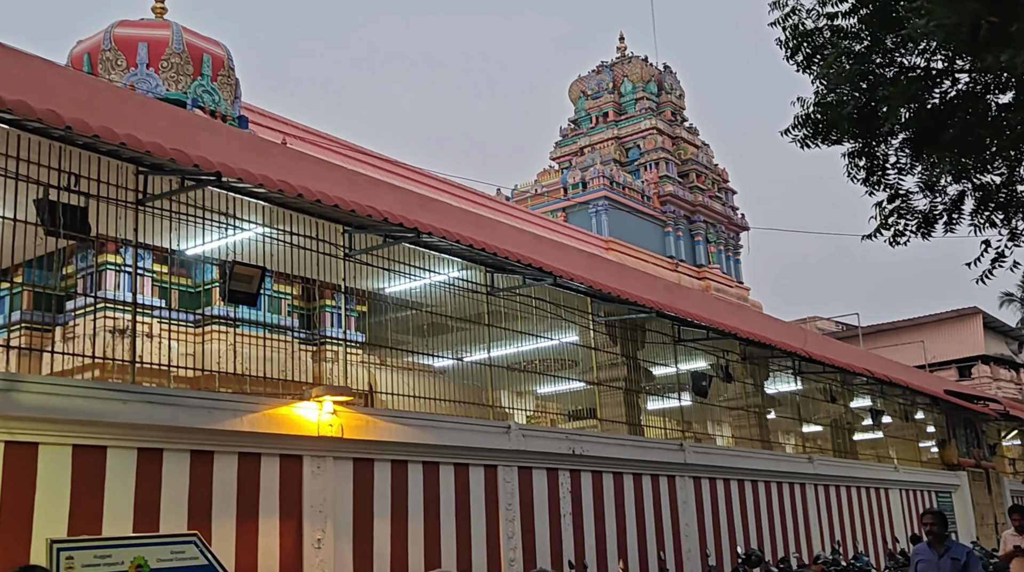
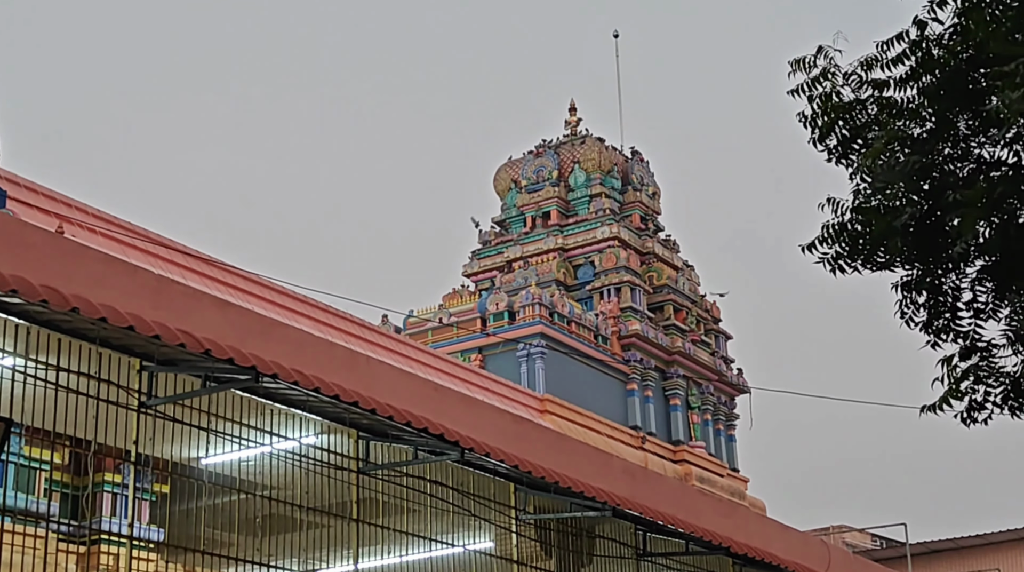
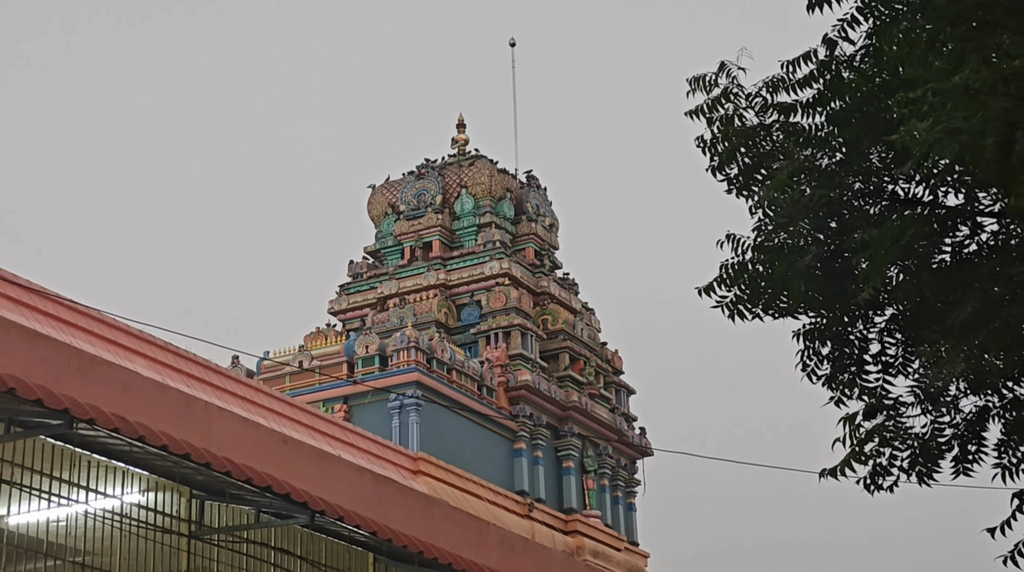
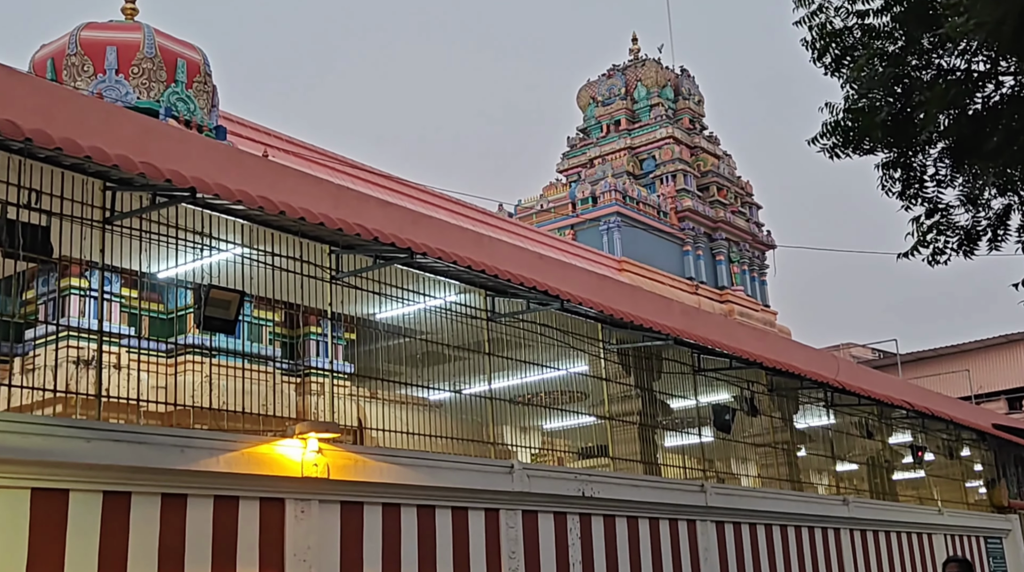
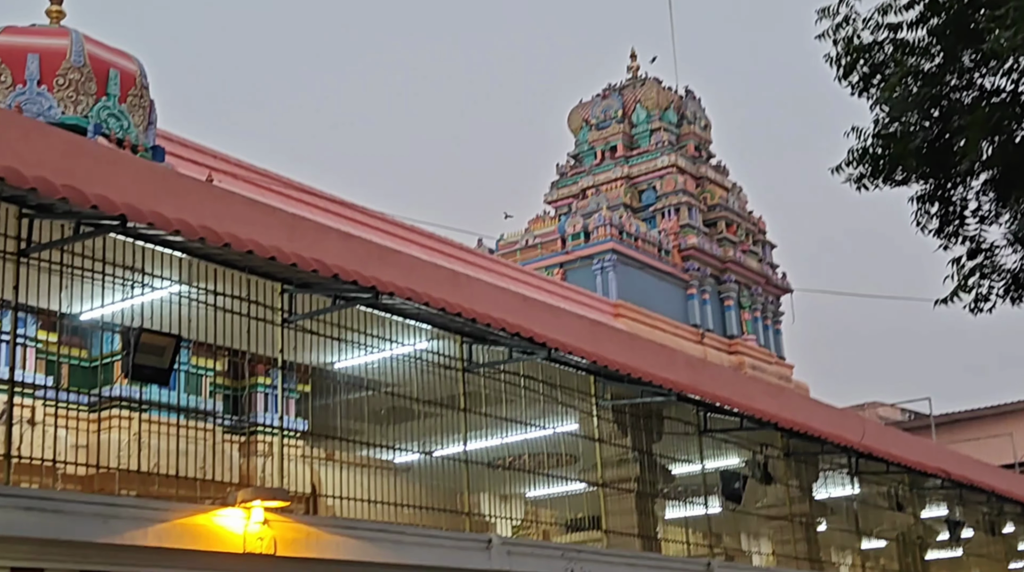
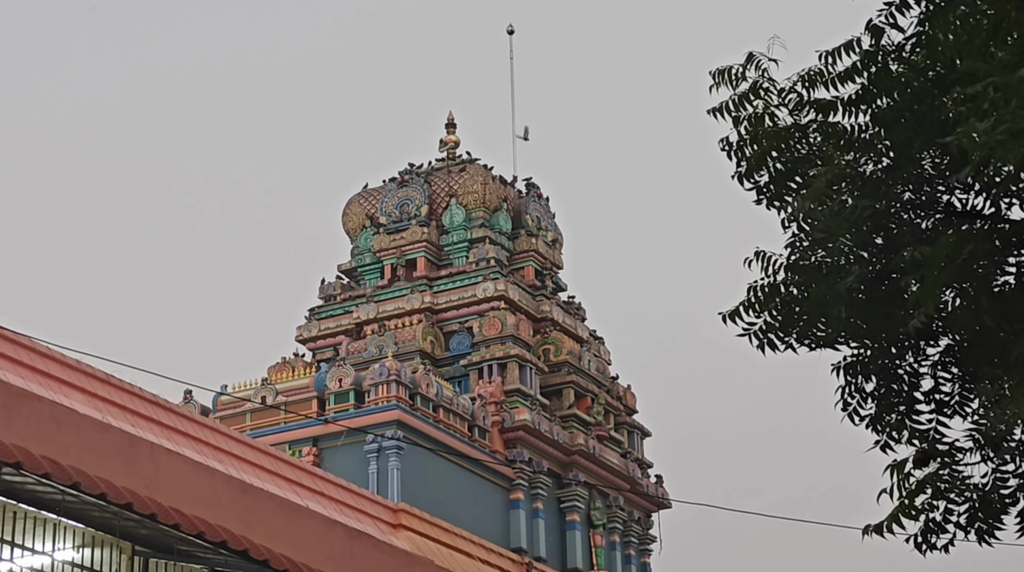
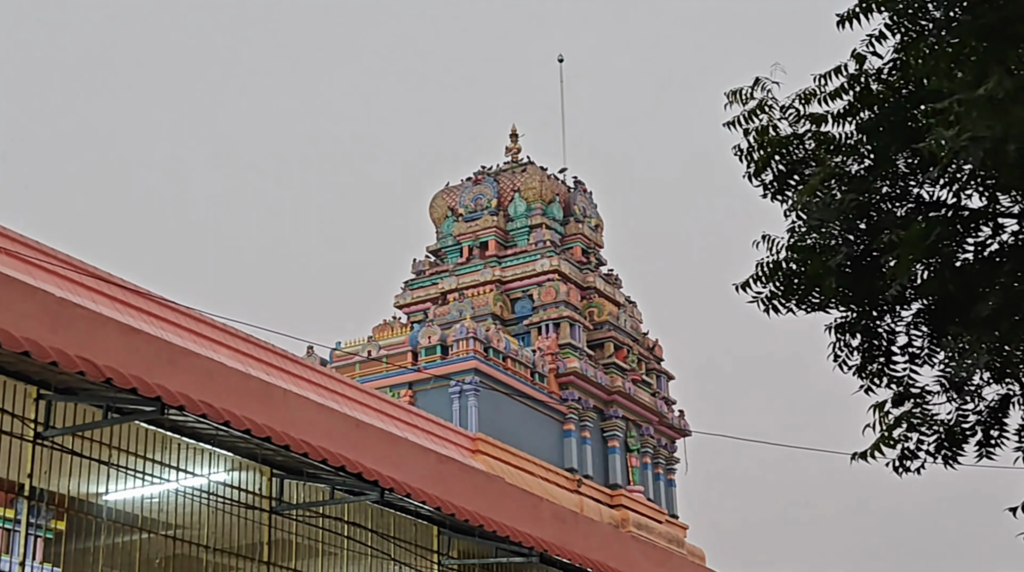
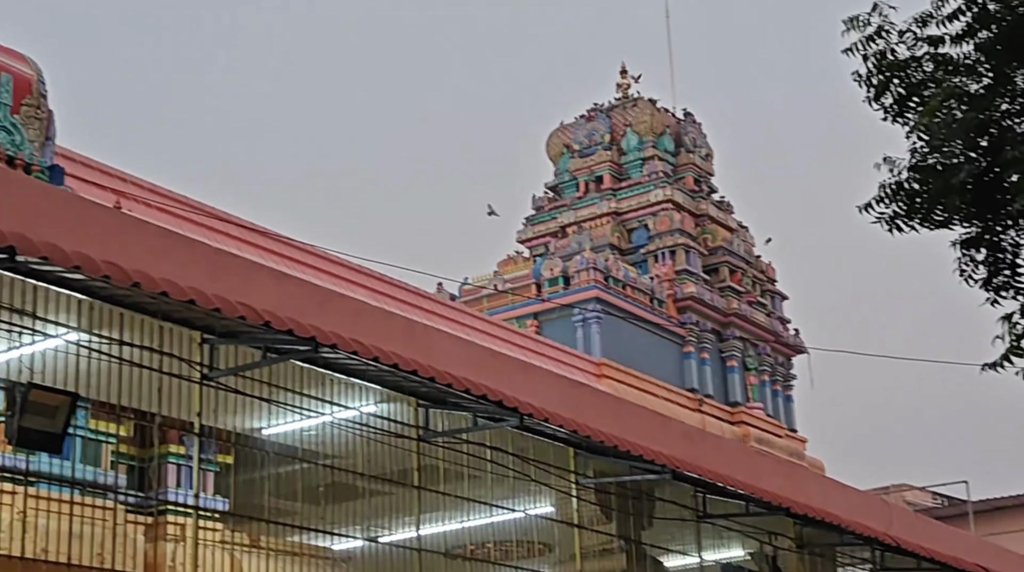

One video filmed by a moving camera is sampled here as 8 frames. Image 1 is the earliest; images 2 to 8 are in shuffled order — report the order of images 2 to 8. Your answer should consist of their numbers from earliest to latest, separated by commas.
4, 5, 8, 2, 7, 6, 3
